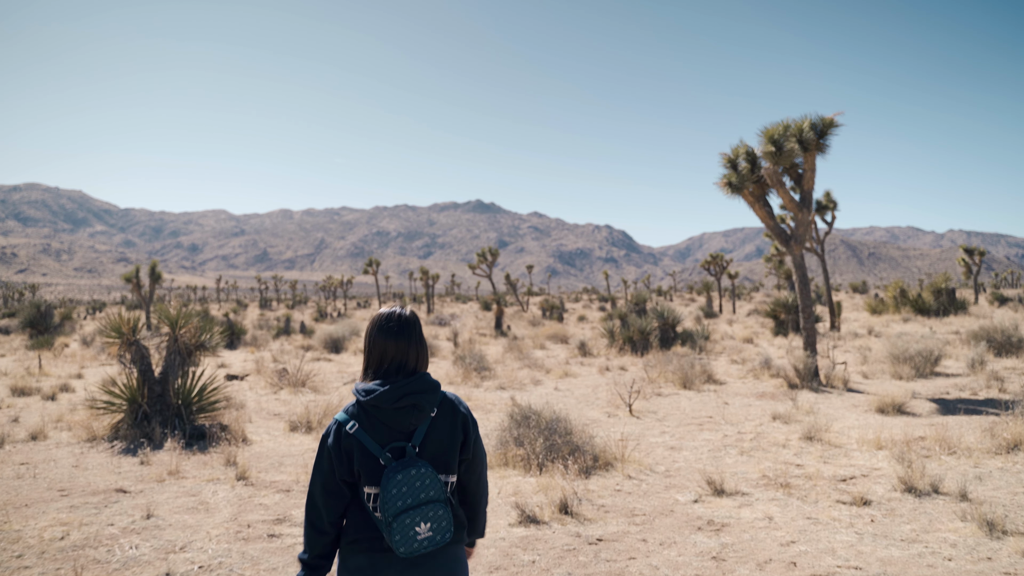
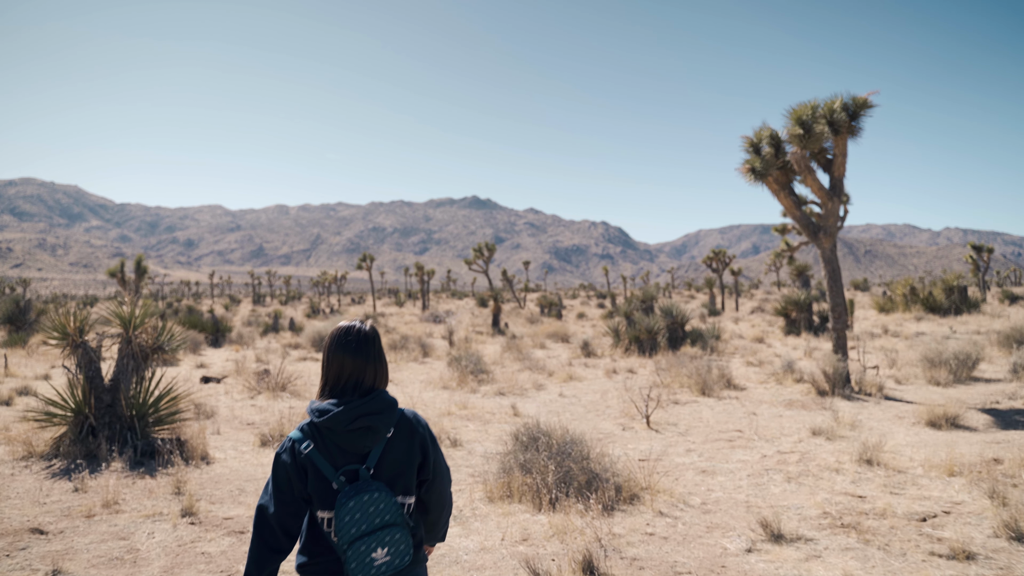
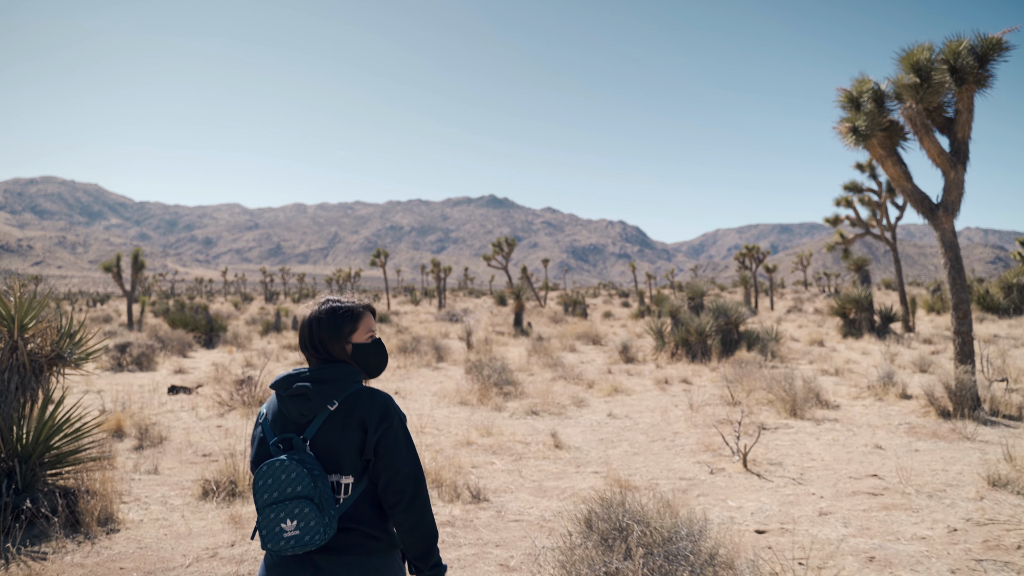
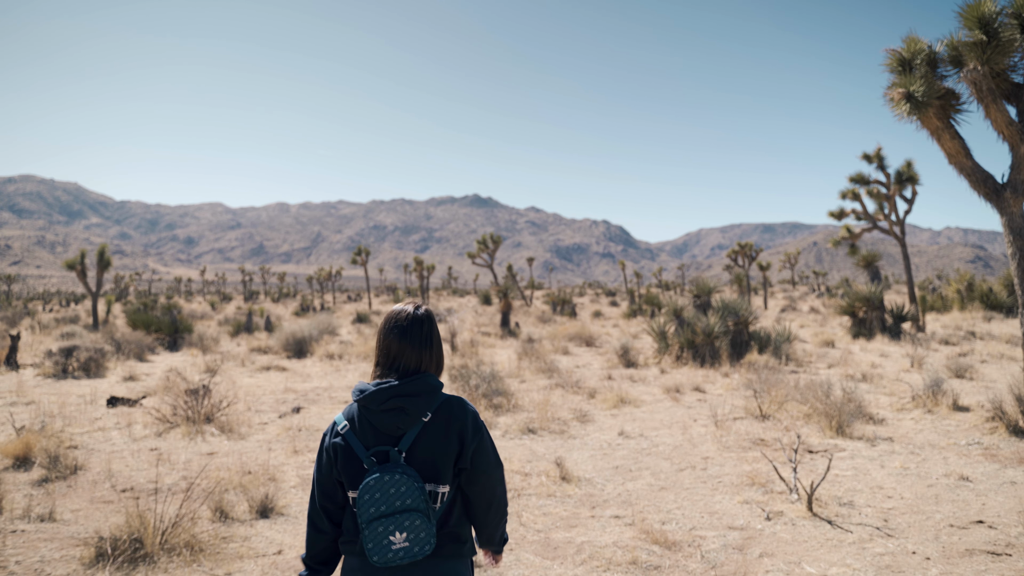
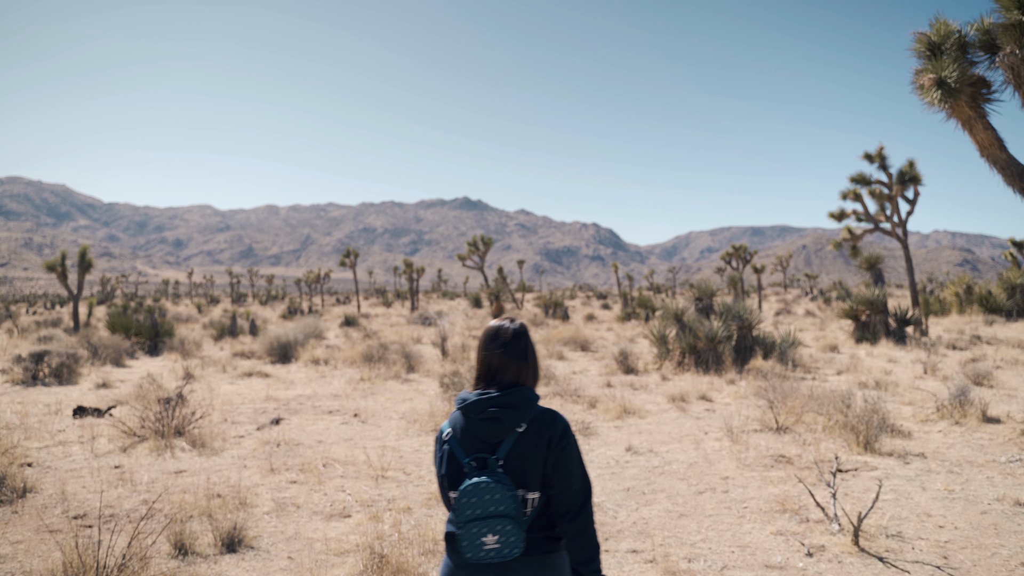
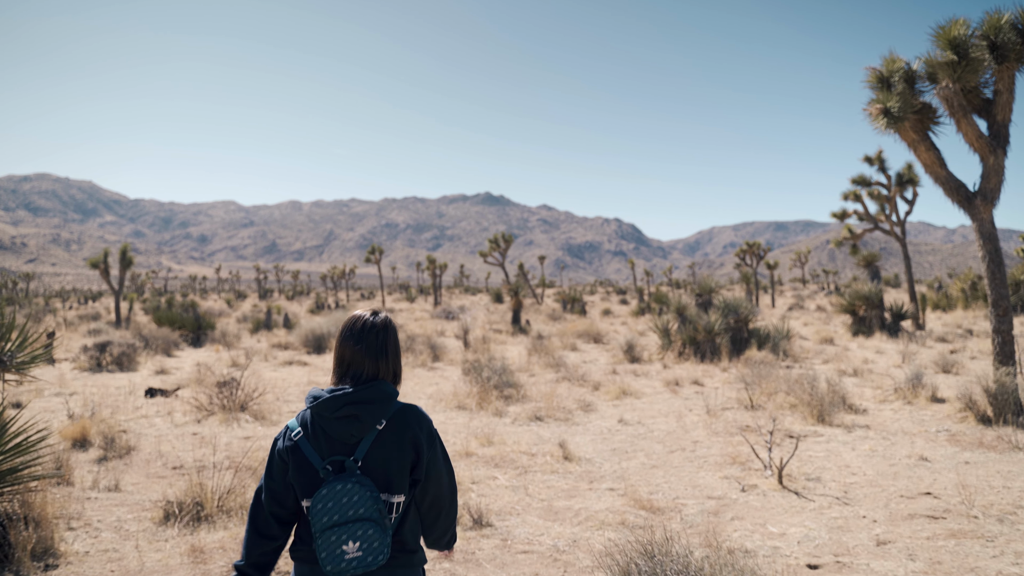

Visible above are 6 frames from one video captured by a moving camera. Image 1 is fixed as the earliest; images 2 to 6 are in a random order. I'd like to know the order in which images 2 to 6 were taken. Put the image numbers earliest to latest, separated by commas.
2, 3, 6, 4, 5
